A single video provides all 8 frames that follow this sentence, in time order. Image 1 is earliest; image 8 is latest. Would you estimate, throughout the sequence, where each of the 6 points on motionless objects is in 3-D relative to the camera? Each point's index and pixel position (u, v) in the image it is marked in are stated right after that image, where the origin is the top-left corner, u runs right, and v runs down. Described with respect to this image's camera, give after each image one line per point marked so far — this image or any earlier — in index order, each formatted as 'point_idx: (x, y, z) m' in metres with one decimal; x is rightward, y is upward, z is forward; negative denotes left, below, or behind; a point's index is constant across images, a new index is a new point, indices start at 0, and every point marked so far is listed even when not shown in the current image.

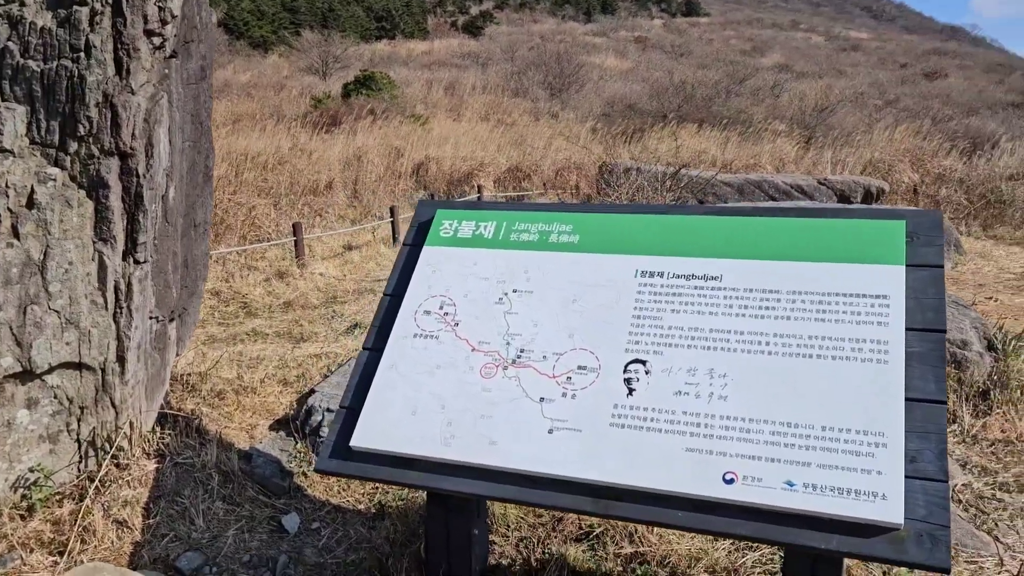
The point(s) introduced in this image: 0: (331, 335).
0: (-1.3, -0.3, +5.8) m
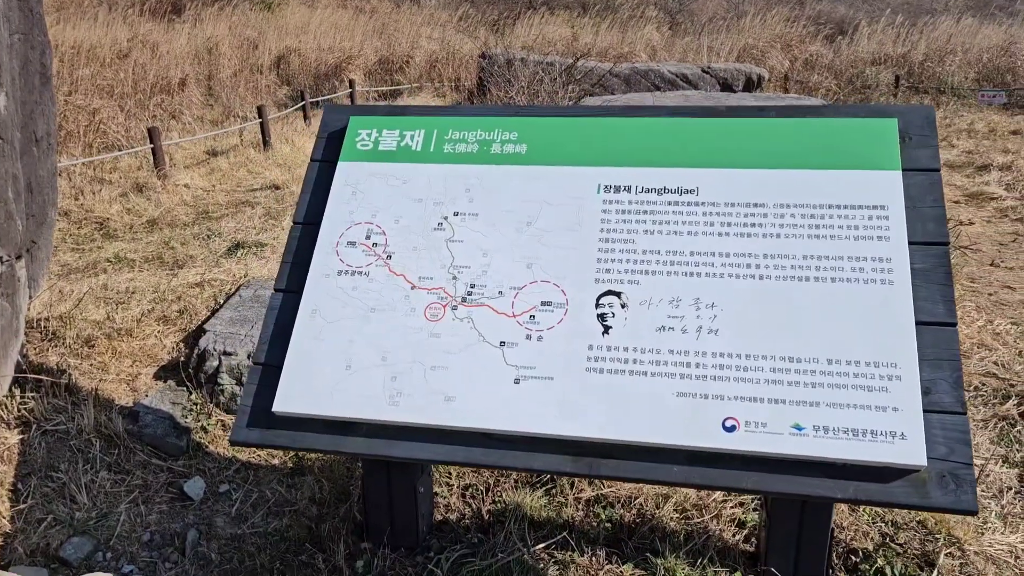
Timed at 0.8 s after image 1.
0: (-1.9, +0.2, +5.1) m
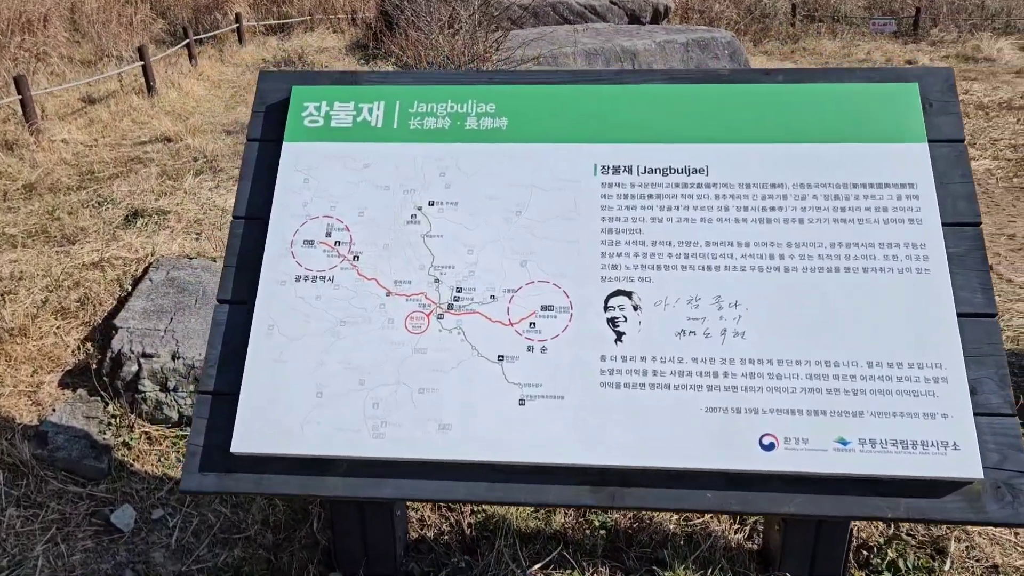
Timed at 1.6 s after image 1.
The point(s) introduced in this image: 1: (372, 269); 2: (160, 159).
0: (-2.2, +0.3, +4.5) m
1: (-0.3, 0.0, +2.1) m
2: (-2.5, +0.9, +6.0) m
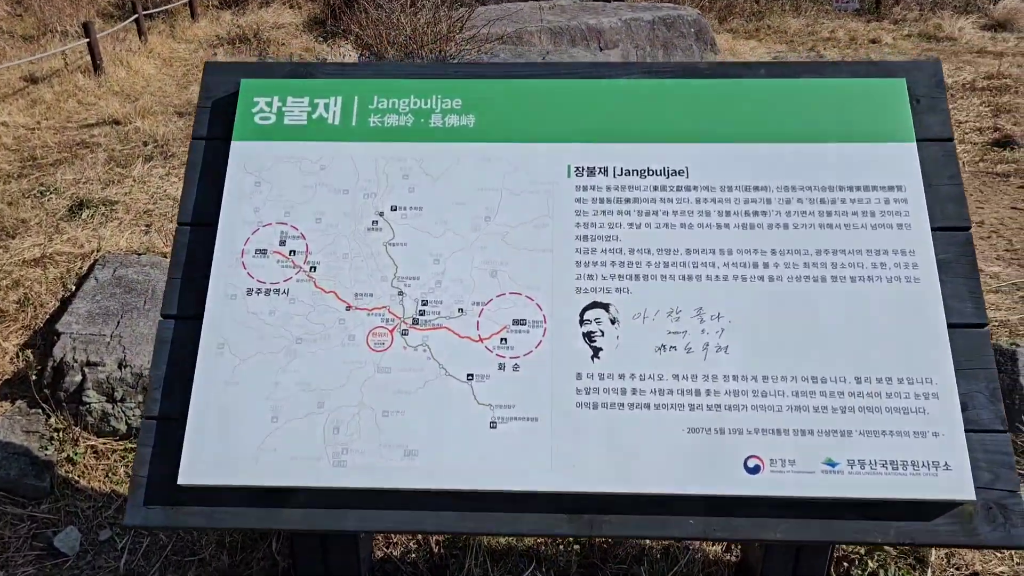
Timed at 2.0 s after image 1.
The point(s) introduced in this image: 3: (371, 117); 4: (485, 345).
0: (-2.4, +0.3, +4.3) m
1: (-0.4, 0.0, +1.9) m
2: (-2.8, +1.0, +5.7) m
3: (-0.3, +0.4, +2.1) m
4: (-0.1, -0.1, +1.9) m
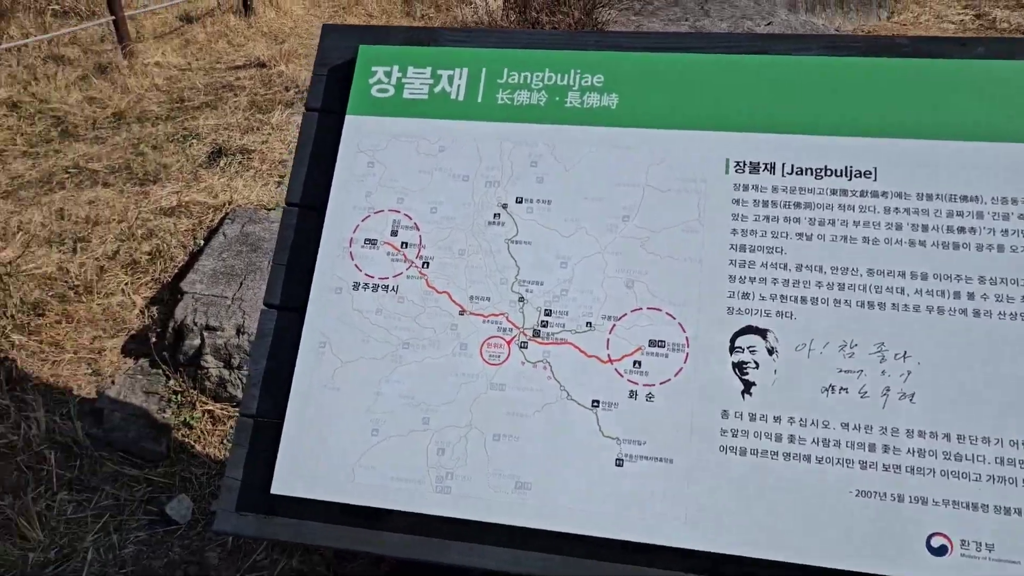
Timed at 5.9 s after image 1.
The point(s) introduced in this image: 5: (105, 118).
0: (-1.7, +0.6, +4.3) m
1: (-0.1, 0.0, +1.7) m
2: (-1.8, +1.4, +5.7) m
3: (0.0, +0.4, +1.8) m
4: (+0.2, -0.2, +1.6) m
5: (-2.5, +1.0, +5.2) m
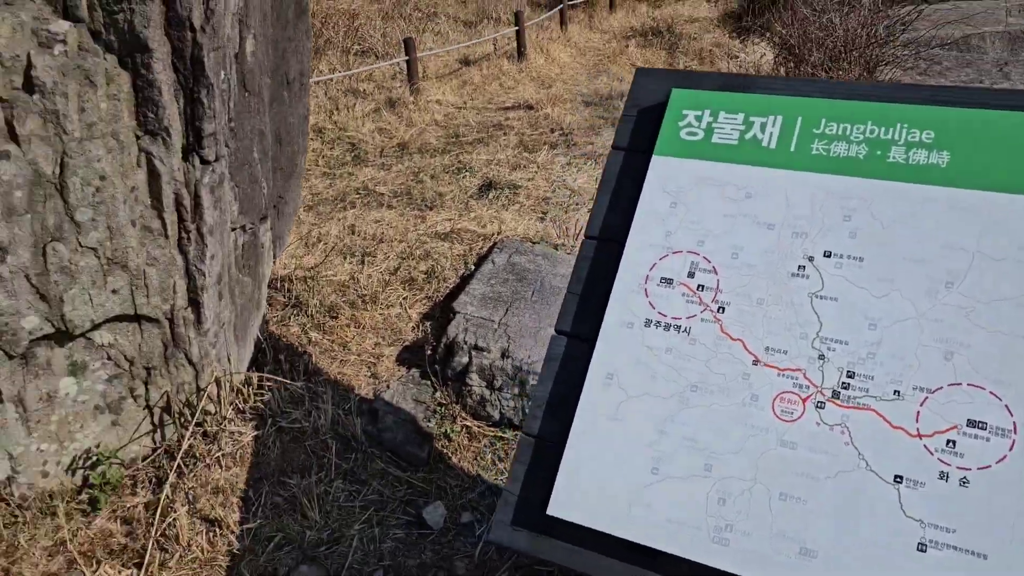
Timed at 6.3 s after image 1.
0: (-0.3, +0.5, +4.6) m
1: (+0.5, -0.1, +1.7) m
2: (+0.1, +1.2, +6.0) m
3: (+0.6, +0.3, +1.8) m
4: (+0.7, -0.3, +1.5) m
5: (-0.8, +1.0, +5.7) m
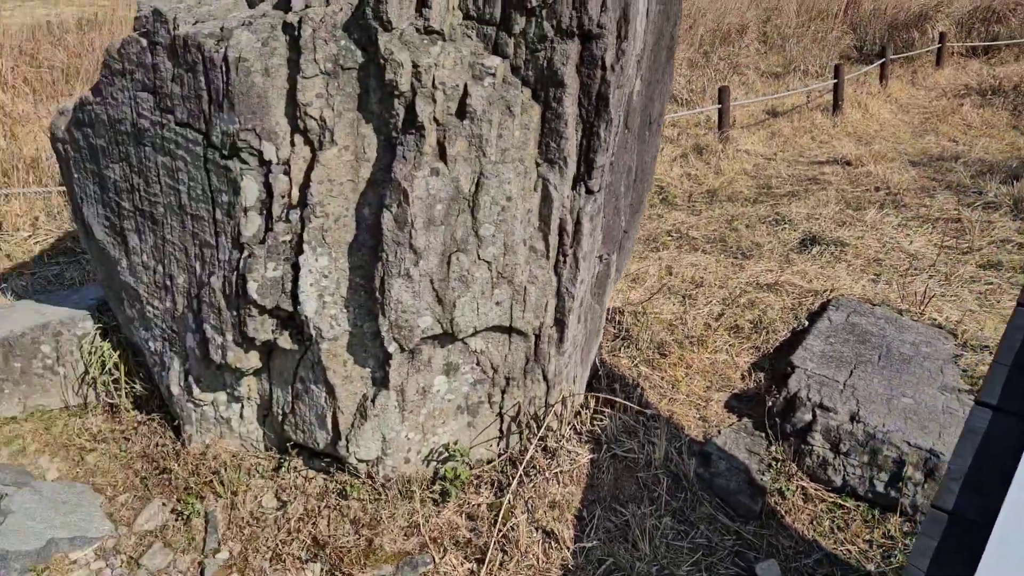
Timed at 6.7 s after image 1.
0: (+1.5, +0.2, +4.5) m
1: (+1.3, -0.2, +1.5) m
2: (+2.3, +0.7, +5.8) m
3: (+1.5, +0.1, +1.5) m
4: (+1.4, -0.5, +1.2) m
5: (+1.3, +0.6, +5.7) m
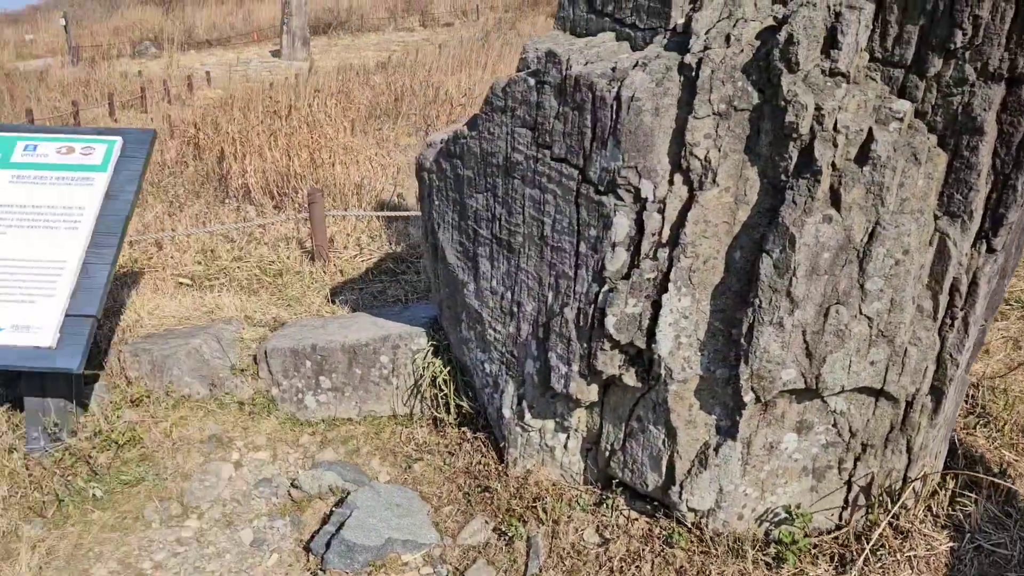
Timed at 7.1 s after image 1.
0: (+3.0, -0.2, +3.8) m
1: (+2.0, -0.5, +0.9) m
2: (+4.2, +0.2, +4.9) m
3: (+2.2, -0.1, +0.9) m
4: (+2.0, -0.7, +0.6) m
5: (+3.2, +0.2, +5.0) m
